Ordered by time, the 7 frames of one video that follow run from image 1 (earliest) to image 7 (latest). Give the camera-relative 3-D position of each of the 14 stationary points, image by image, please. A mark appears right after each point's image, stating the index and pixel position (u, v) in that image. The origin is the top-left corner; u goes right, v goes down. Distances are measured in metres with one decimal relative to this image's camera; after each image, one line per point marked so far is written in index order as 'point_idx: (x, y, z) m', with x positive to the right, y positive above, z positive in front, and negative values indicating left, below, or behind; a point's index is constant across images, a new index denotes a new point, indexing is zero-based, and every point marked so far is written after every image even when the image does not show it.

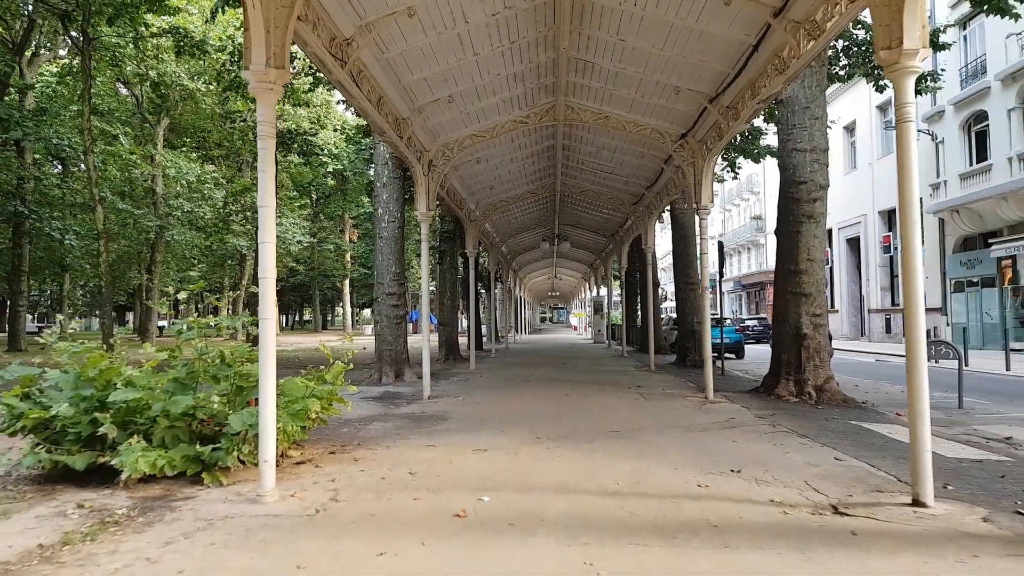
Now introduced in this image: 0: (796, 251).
0: (+3.6, +0.5, +10.5) m
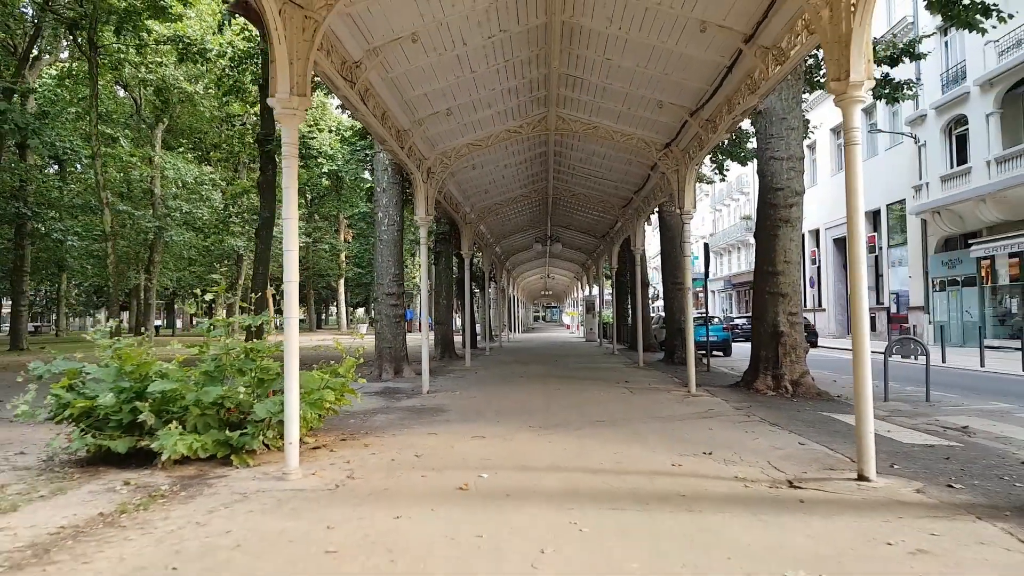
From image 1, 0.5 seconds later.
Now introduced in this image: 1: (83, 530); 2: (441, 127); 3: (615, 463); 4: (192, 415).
0: (+3.5, +0.5, +11.2) m
1: (-2.2, -1.2, +4.3) m
2: (-0.9, +2.0, +10.6) m
3: (+0.7, -1.2, +5.8) m
4: (-2.3, -0.9, +5.9) m
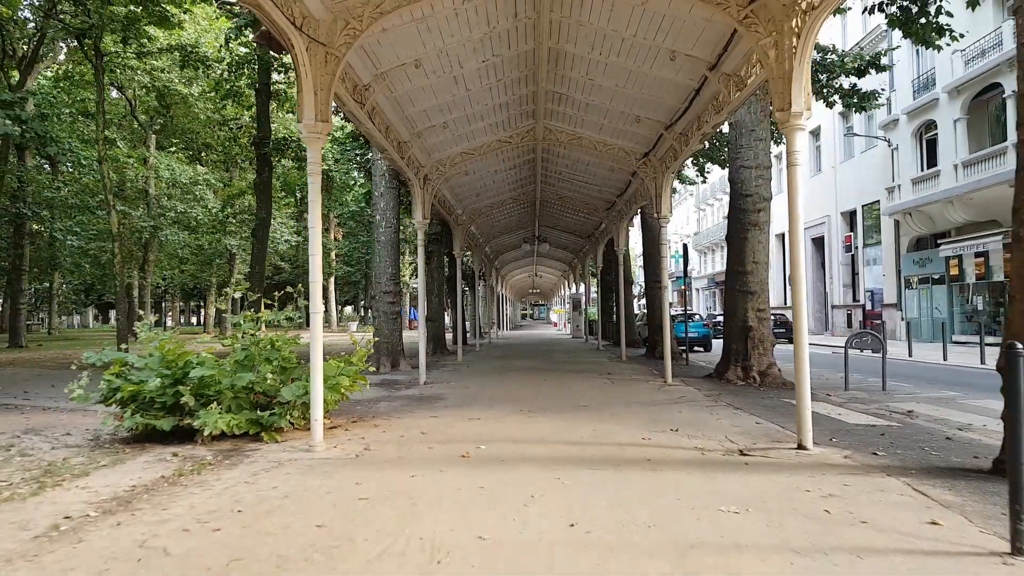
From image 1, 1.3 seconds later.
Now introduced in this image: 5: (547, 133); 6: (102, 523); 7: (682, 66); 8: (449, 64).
0: (+3.4, +0.5, +12.2) m
1: (-2.3, -1.2, +5.2) m
2: (-1.0, +2.1, +11.5) m
3: (+0.7, -1.2, +6.7) m
4: (-2.3, -0.9, +6.8) m
5: (+0.5, +2.3, +12.5) m
6: (-2.1, -1.2, +4.3) m
7: (+1.7, +2.3, +8.5) m
8: (-0.7, +2.3, +8.7) m
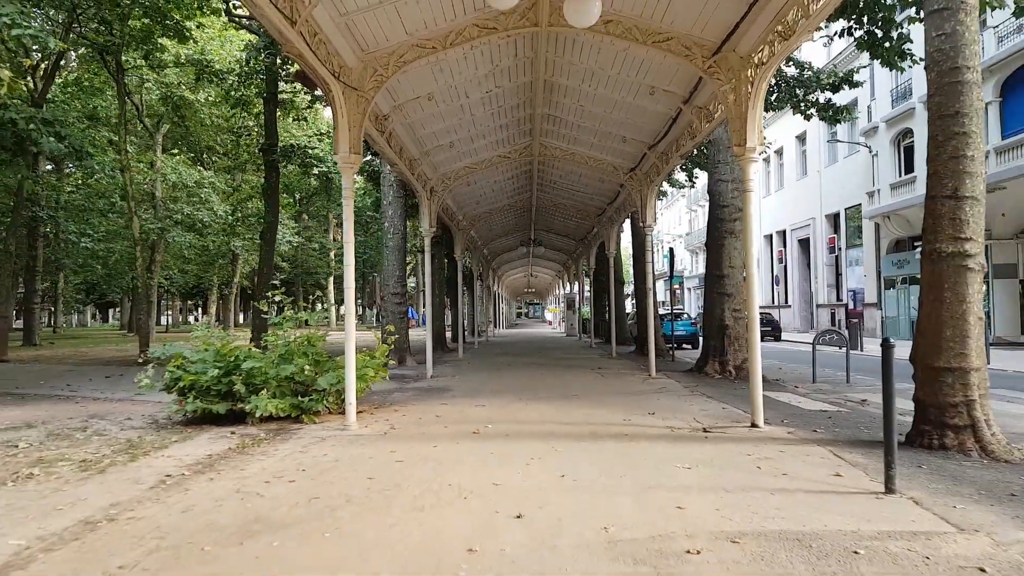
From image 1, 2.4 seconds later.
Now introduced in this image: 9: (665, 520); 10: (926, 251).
0: (+3.4, +0.5, +13.4) m
1: (-2.2, -1.3, +6.4) m
2: (-1.0, +2.0, +12.7) m
3: (+0.7, -1.3, +8.0) m
4: (-2.3, -0.9, +8.0) m
5: (+0.5, +2.3, +13.7) m
6: (-2.1, -1.3, +5.5) m
7: (+1.7, +2.2, +9.7) m
8: (-0.7, +2.3, +9.9) m
9: (+0.8, -1.1, +4.1) m
10: (+3.3, +0.3, +6.6) m
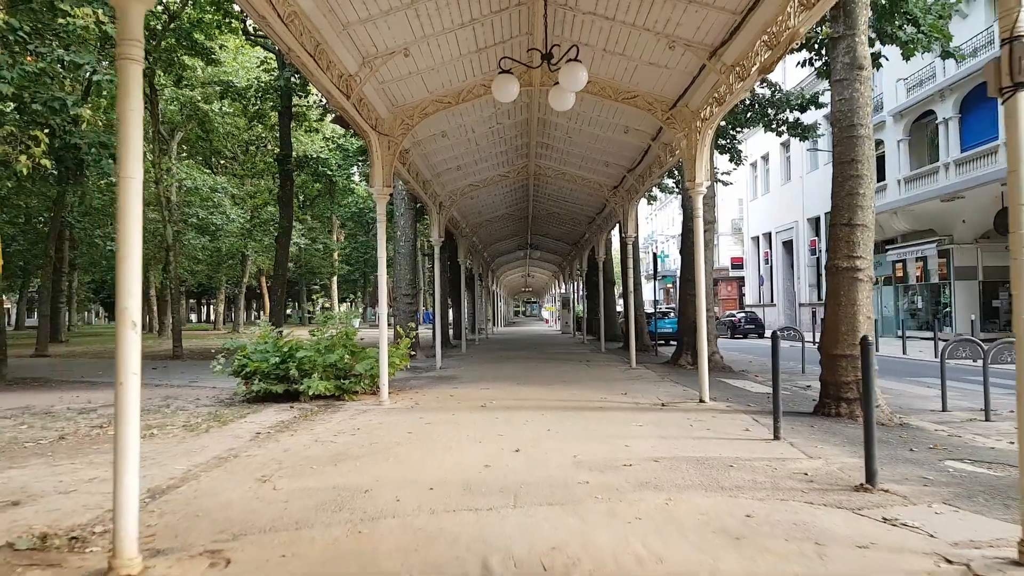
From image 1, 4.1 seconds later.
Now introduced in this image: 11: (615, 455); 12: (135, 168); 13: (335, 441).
0: (+3.3, +0.4, +15.4) m
1: (-2.2, -1.4, +8.4) m
2: (-1.1, +2.0, +14.7) m
3: (+0.7, -1.3, +10.0) m
4: (-2.3, -1.0, +10.0) m
5: (+0.5, +2.2, +15.7) m
6: (-2.1, -1.3, +7.5) m
7: (+1.7, +2.2, +11.7) m
8: (-0.7, +2.2, +11.9) m
9: (+0.8, -1.2, +6.1) m
10: (+3.3, +0.2, +8.6) m
11: (+0.7, -1.2, +5.9) m
12: (-1.6, +0.5, +3.6) m
13: (-1.5, -1.3, +7.0) m
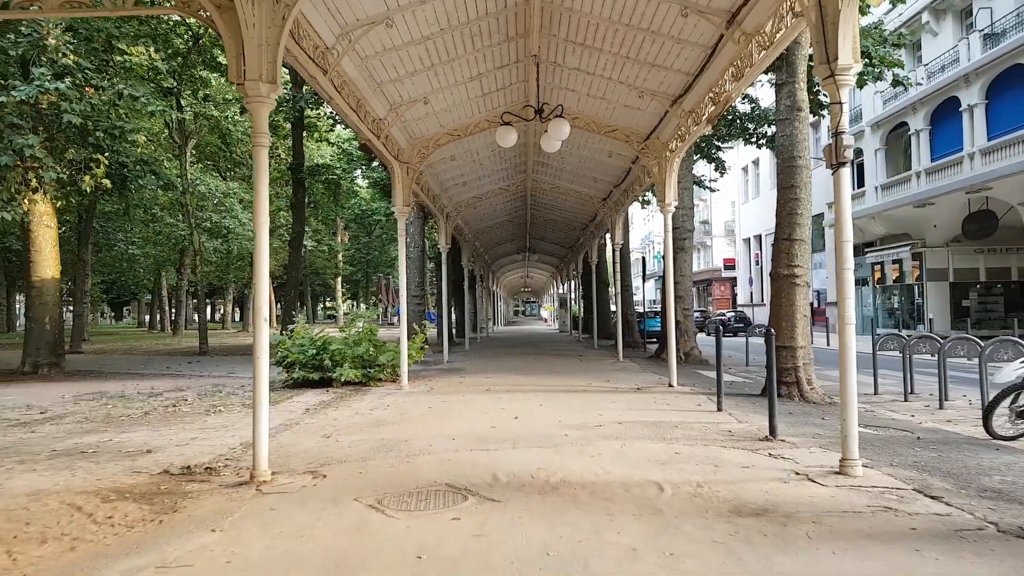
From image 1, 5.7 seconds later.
0: (+3.3, +0.4, +17.3) m
1: (-2.2, -1.4, +10.3) m
2: (-1.1, +1.9, +16.5) m
3: (+0.7, -1.4, +11.8) m
4: (-2.3, -1.0, +11.9) m
5: (+0.5, +2.2, +17.5) m
6: (-2.1, -1.4, +9.3) m
7: (+1.7, +2.1, +13.6) m
8: (-0.7, +2.2, +13.8) m
9: (+0.8, -1.2, +7.9) m
10: (+3.3, +0.2, +10.4) m
11: (+0.7, -1.2, +7.7) m
12: (-1.6, +0.5, +5.5) m
13: (-1.5, -1.3, +8.8) m
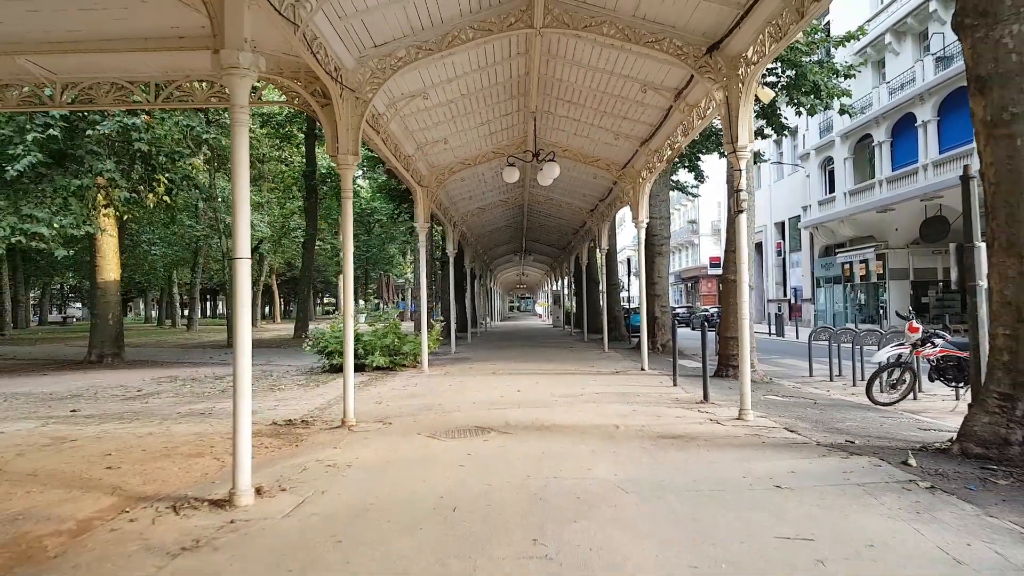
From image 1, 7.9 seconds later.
0: (+3.3, +0.4, +19.8) m
1: (-2.2, -1.4, +12.7) m
2: (-1.1, +1.9, +19.0) m
3: (+0.7, -1.4, +14.3) m
4: (-2.3, -1.1, +14.4) m
5: (+0.5, +2.2, +20.0) m
6: (-2.1, -1.4, +11.8) m
7: (+1.7, +2.1, +16.1) m
8: (-0.7, +2.2, +16.2) m
9: (+0.8, -1.3, +10.4) m
10: (+3.3, +0.2, +13.0) m
11: (+0.8, -1.3, +10.3) m
12: (-1.6, +0.4, +8.0) m
13: (-1.5, -1.4, +11.3) m
